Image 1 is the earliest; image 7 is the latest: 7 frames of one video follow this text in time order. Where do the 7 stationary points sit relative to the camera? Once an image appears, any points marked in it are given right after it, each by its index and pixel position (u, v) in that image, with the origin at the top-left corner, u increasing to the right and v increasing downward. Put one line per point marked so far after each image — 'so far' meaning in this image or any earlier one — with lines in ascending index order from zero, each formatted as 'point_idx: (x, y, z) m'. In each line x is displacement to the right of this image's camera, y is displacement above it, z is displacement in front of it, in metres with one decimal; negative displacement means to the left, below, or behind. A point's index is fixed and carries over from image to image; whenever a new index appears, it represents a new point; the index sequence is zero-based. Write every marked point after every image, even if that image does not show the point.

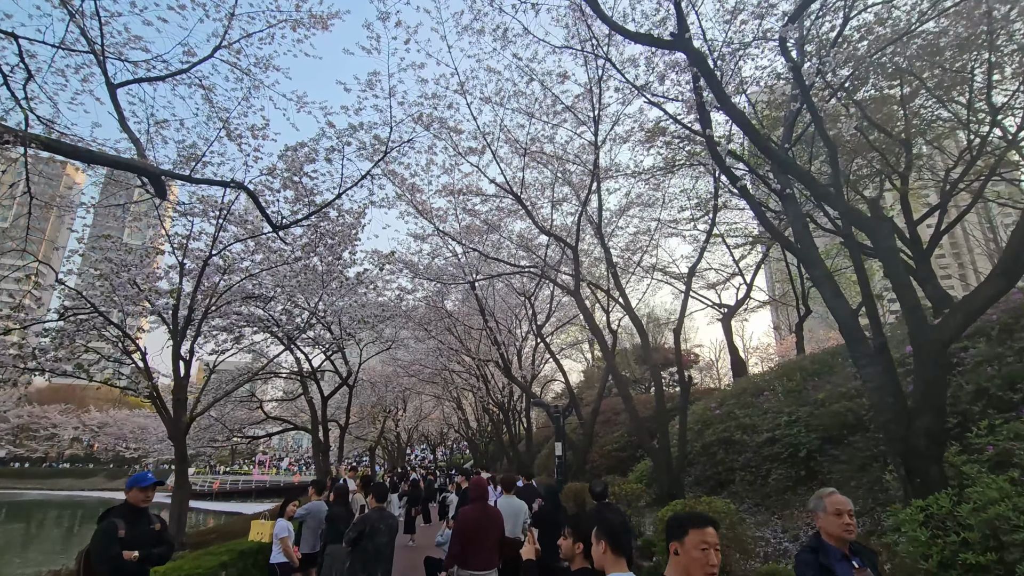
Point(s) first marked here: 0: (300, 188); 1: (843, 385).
0: (-3.2, +1.5, +7.8) m
1: (+5.1, -1.5, +7.7) m
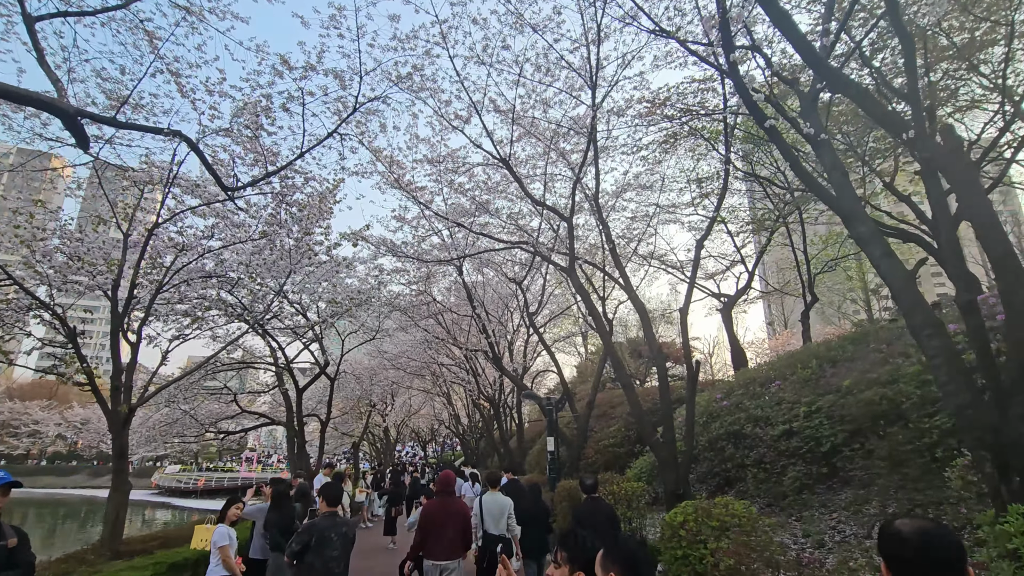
0: (-3.4, +1.9, +6.9) m
1: (+4.9, -1.1, +6.9) m
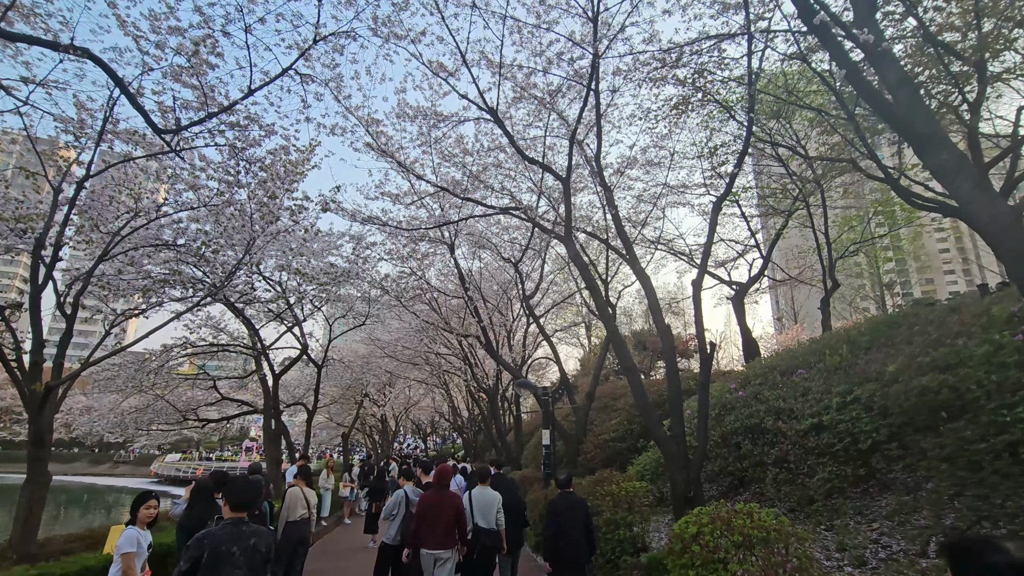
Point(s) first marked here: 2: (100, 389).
0: (-3.6, +2.3, +5.9) m
1: (+4.7, -0.8, +5.9) m
2: (-10.6, -2.5, +13.2) m
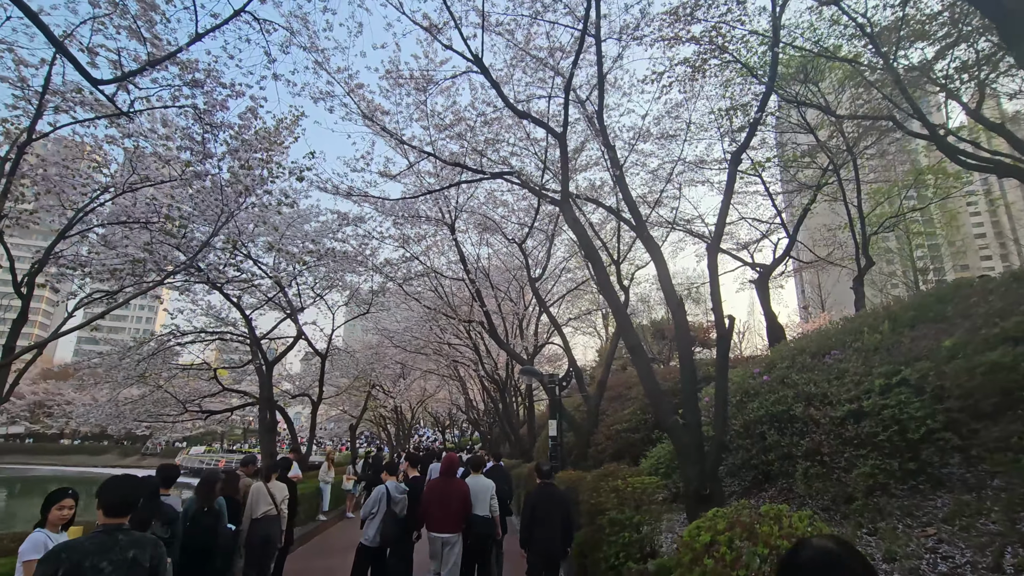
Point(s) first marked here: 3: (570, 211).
0: (-3.7, +2.6, +5.3) m
1: (+4.6, -0.4, +5.0) m
2: (-10.4, -2.2, +12.9) m
3: (+0.7, +0.9, +6.0) m
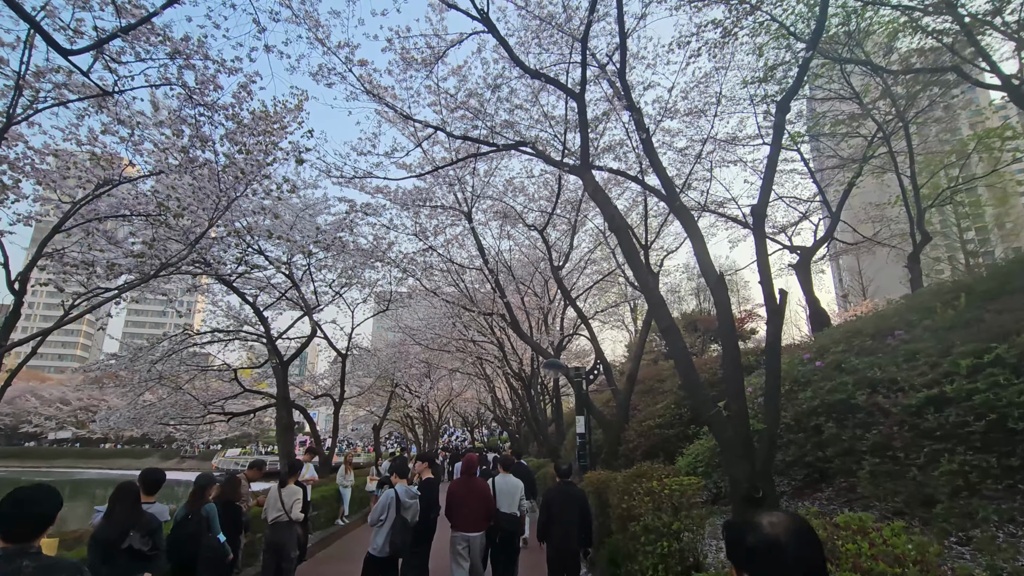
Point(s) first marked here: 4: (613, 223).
0: (-3.7, +2.7, +4.9) m
1: (+4.7, -0.1, +4.1) m
2: (-9.8, -2.3, +12.8) m
3: (+0.8, +1.2, +5.3) m
4: (+1.1, +0.7, +5.4) m
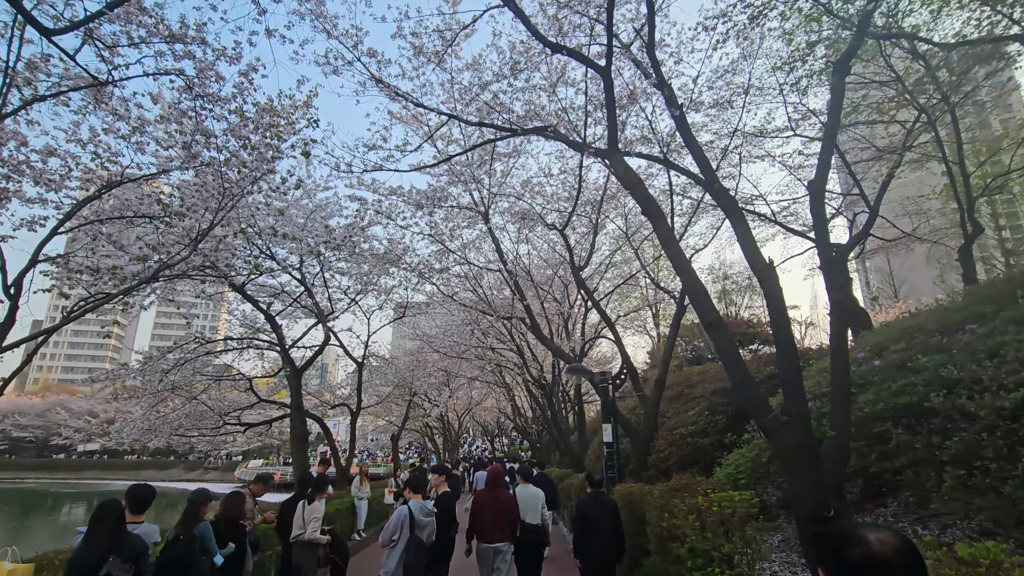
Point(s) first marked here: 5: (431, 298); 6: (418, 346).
0: (-3.5, +2.7, +4.5) m
1: (+4.8, +0.1, +3.5) m
2: (-9.3, -2.5, +12.6) m
3: (+1.0, +1.2, +4.8) m
4: (+1.3, +0.8, +4.8) m
5: (-2.5, -0.3, +15.8) m
6: (-3.6, -2.3, +19.7) m
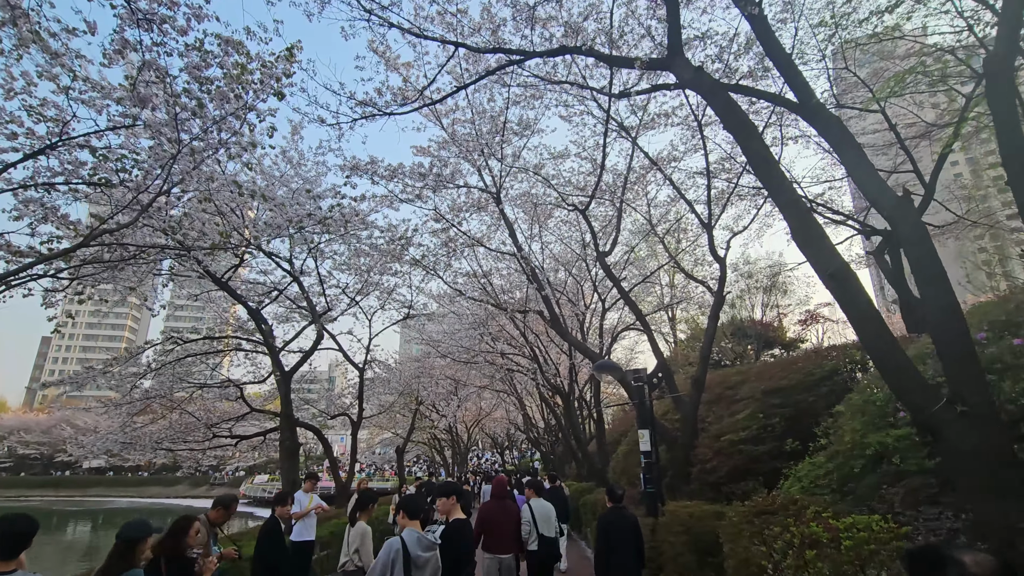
0: (-3.3, +3.0, +3.4) m
1: (+5.0, +0.5, +2.2) m
2: (-9.0, -2.5, +11.5) m
3: (+1.2, +1.6, +3.6) m
4: (+1.5, +1.1, +3.6) m
5: (-2.1, -0.3, +14.6) m
6: (-3.2, -2.3, +18.4) m
